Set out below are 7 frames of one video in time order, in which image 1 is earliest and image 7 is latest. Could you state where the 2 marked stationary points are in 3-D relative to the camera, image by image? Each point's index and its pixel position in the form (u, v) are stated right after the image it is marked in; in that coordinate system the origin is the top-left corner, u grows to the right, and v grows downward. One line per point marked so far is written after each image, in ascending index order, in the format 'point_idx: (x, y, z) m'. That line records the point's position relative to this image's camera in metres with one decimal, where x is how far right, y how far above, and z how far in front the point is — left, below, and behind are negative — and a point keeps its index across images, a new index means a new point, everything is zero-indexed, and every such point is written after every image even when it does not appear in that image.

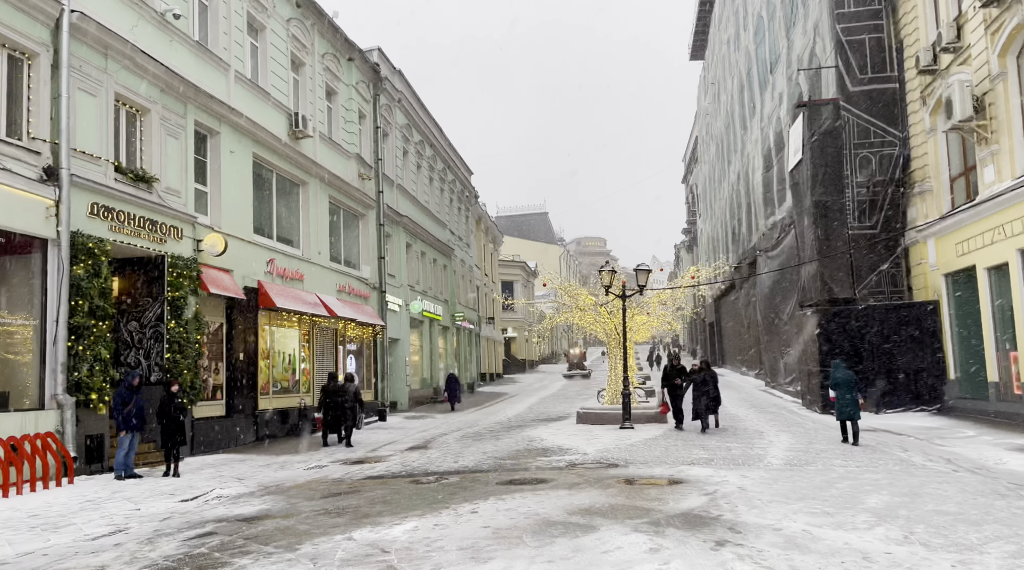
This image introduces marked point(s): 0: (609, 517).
0: (+0.8, -2.0, +7.4) m
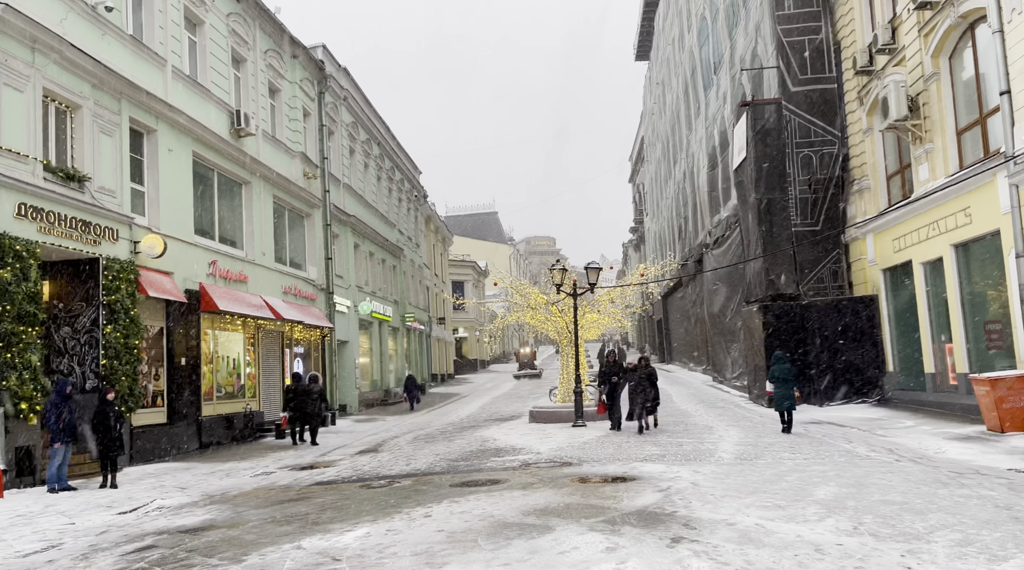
0: (+0.4, -1.9, +7.3) m
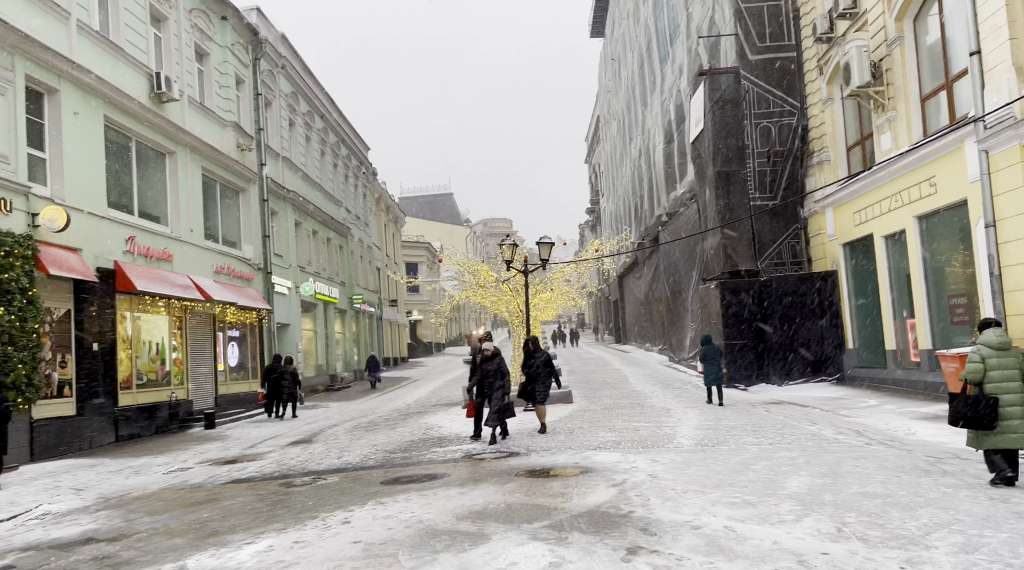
0: (-0.1, -1.7, +6.3) m
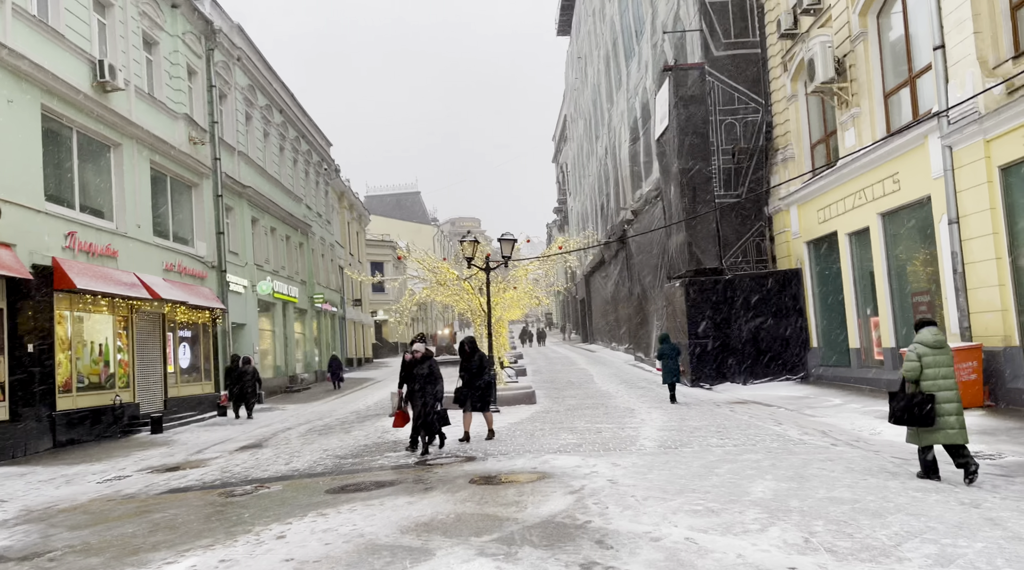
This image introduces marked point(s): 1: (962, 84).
0: (-0.4, -1.7, +5.9) m
1: (+6.6, +3.0, +13.0) m
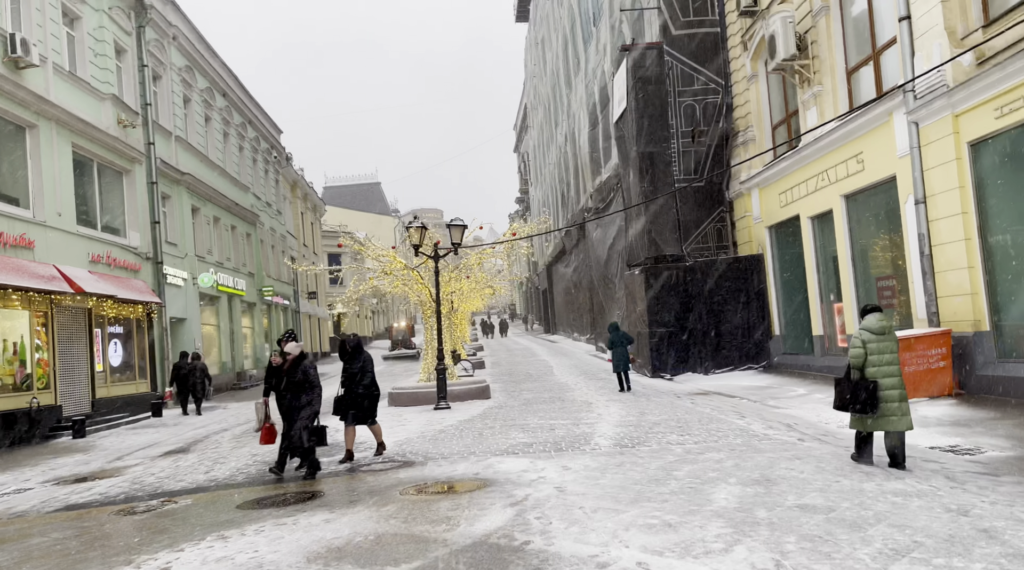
0: (-0.8, -1.6, +5.0) m
1: (+5.9, +3.2, +12.4) m
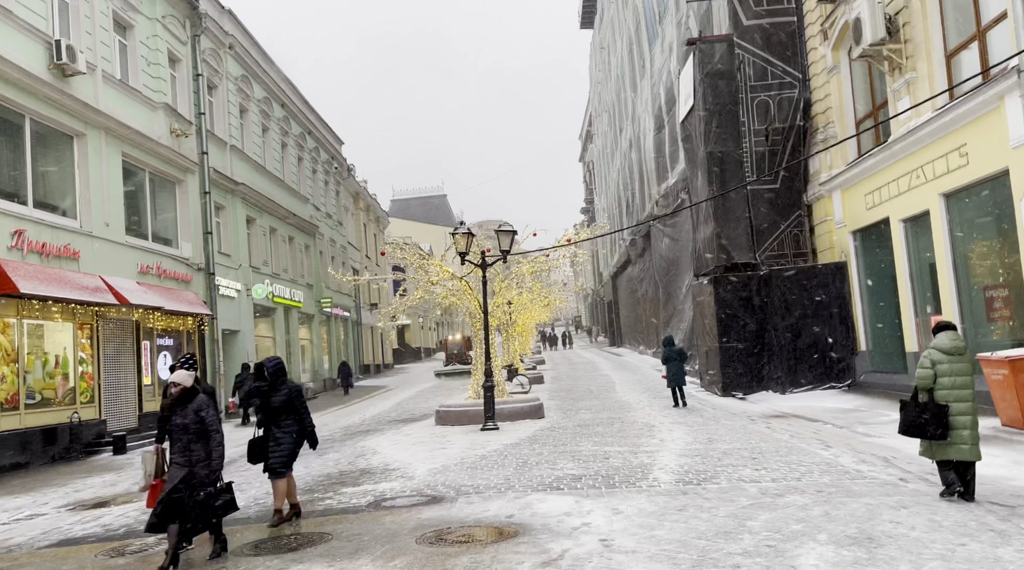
0: (-0.8, -1.6, +3.8) m
1: (+6.5, +3.1, +10.7) m
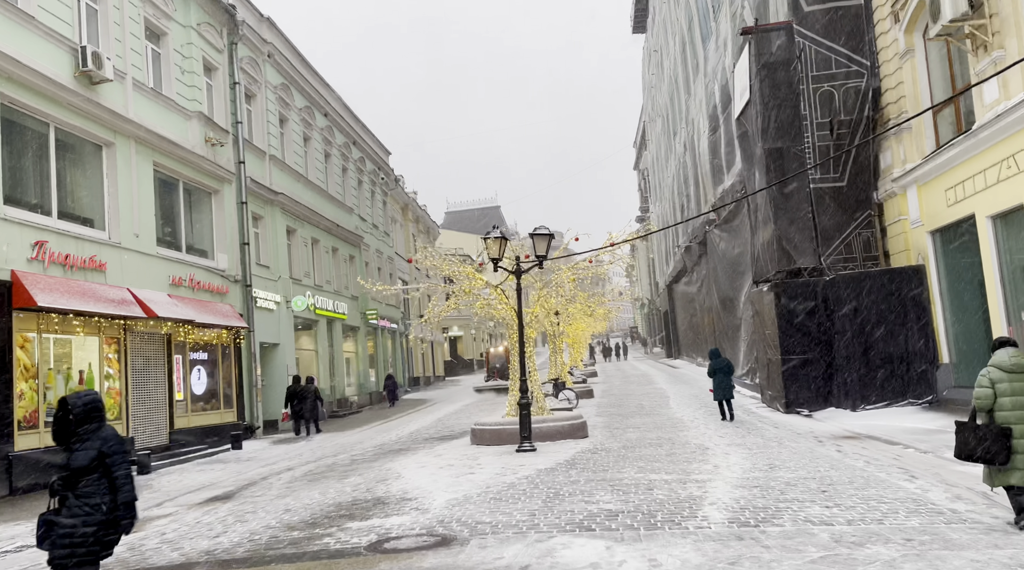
0: (-0.9, -1.6, +2.7) m
1: (+6.8, +3.1, +9.1) m
